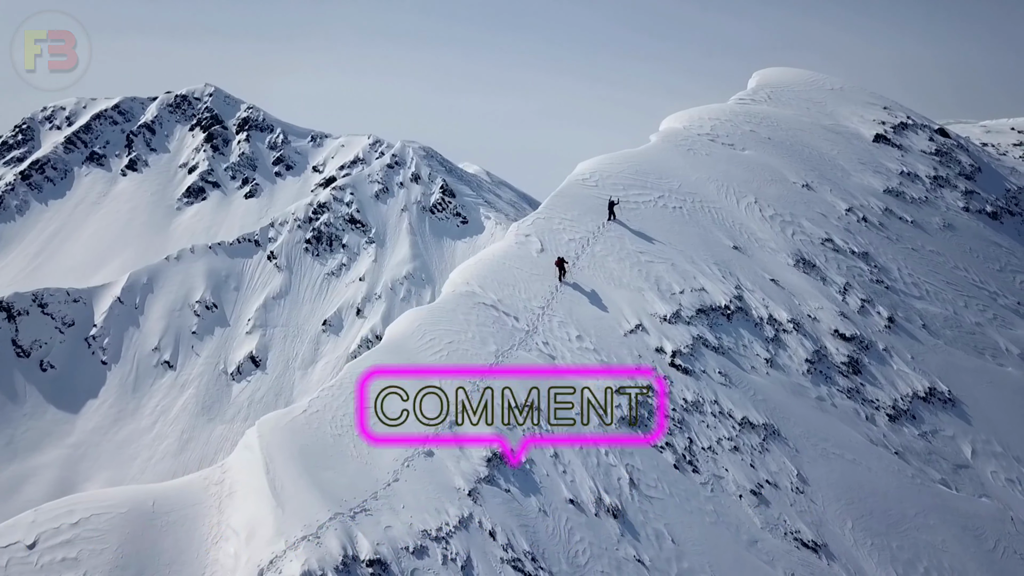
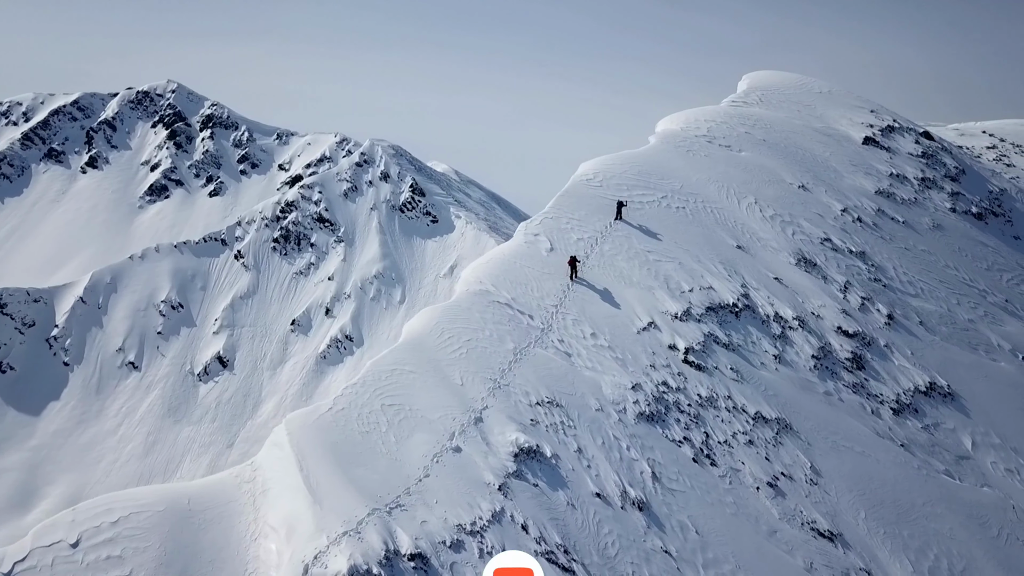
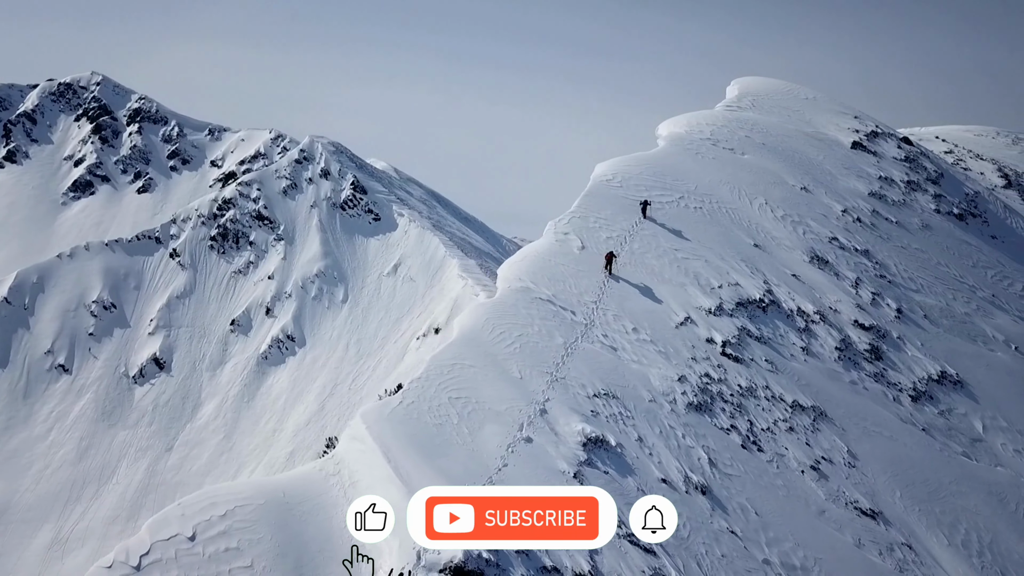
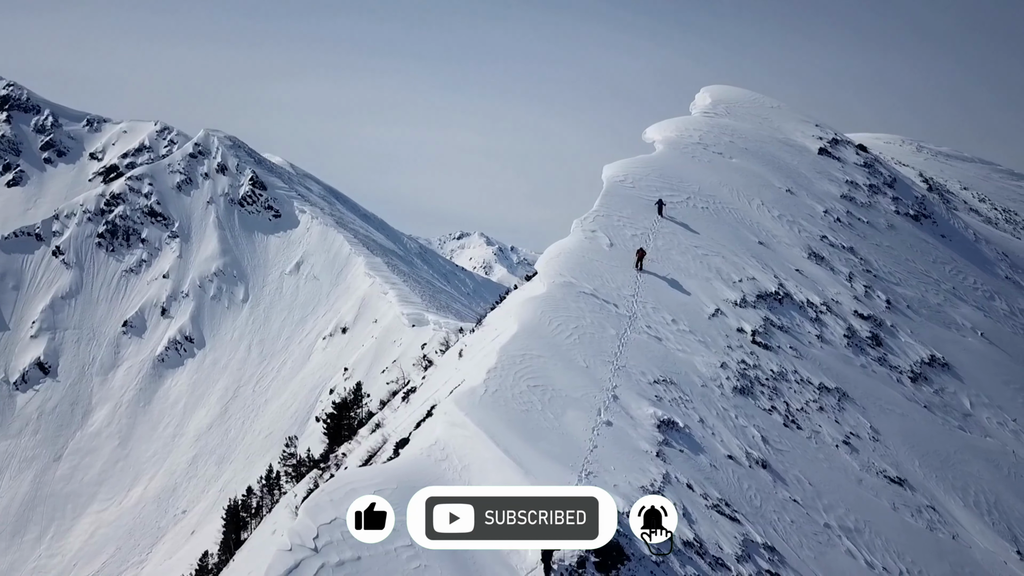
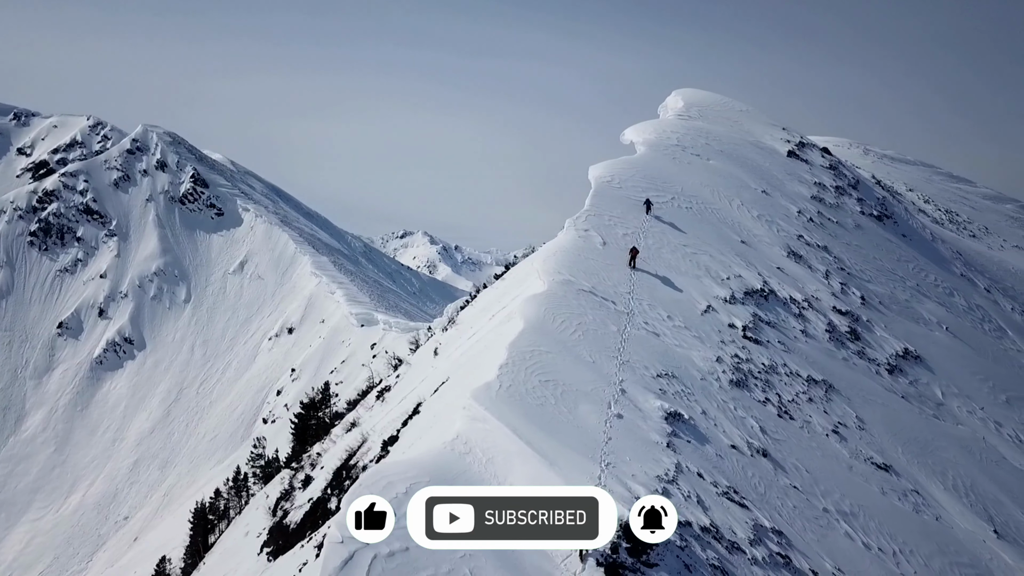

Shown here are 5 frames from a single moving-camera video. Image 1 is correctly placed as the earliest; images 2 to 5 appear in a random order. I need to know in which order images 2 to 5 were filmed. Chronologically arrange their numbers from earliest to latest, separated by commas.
2, 3, 4, 5
